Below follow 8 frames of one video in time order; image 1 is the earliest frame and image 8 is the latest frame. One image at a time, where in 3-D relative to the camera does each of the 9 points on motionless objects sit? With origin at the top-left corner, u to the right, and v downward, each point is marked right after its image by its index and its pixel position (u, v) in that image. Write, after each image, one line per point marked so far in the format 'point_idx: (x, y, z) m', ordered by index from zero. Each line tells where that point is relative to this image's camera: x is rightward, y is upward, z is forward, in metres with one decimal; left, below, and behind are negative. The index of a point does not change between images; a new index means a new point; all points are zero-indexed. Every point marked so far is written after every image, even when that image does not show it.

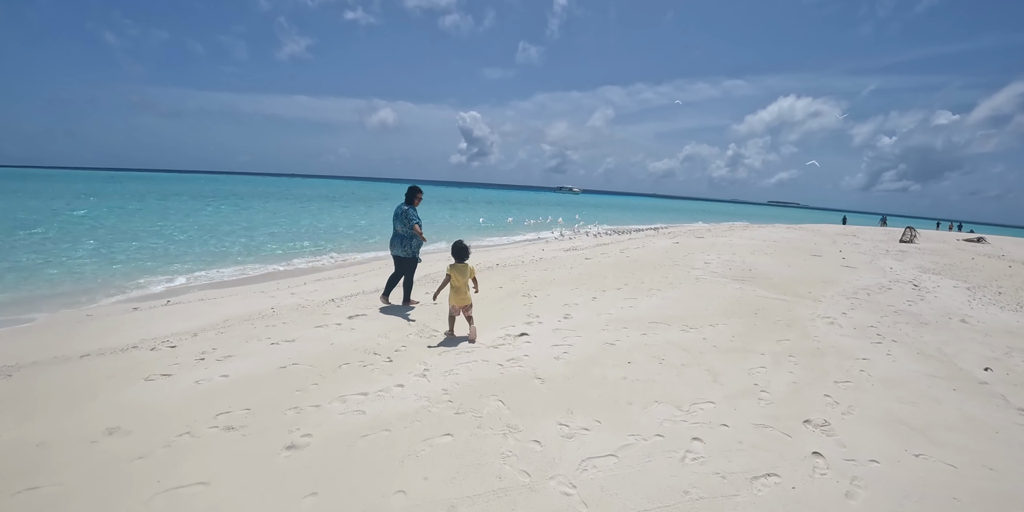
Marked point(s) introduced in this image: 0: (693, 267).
0: (+4.5, -0.3, +11.5) m
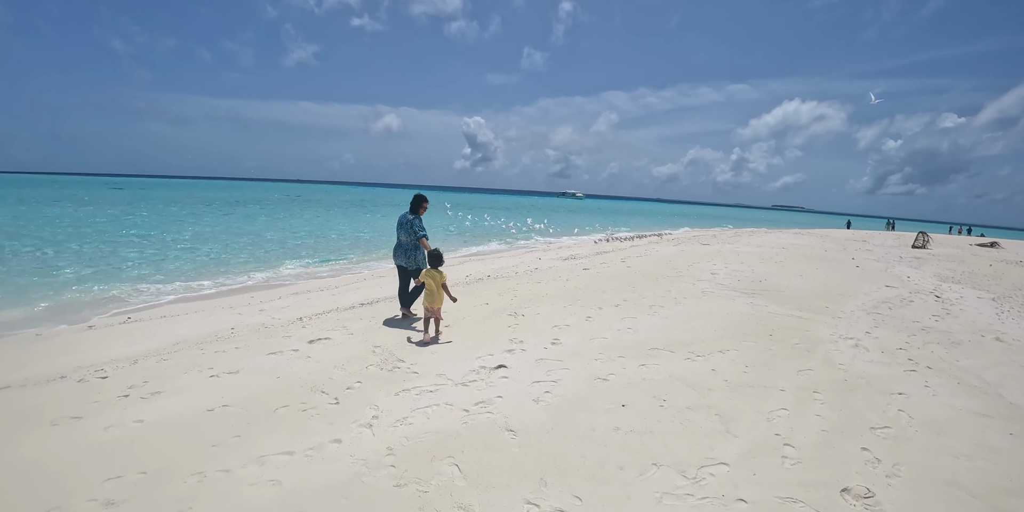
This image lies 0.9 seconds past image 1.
0: (+4.3, -0.6, +10.6) m
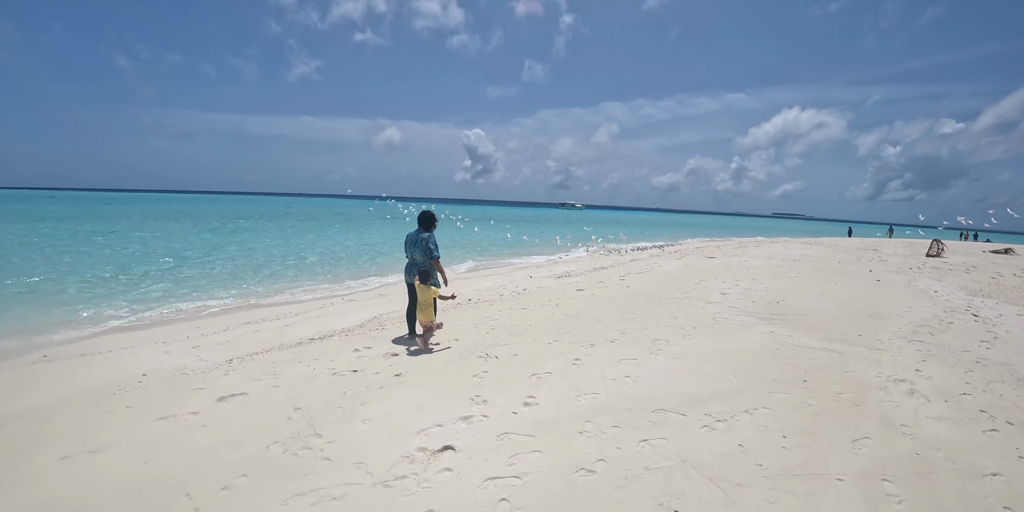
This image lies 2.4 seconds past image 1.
0: (+4.0, -1.0, +9.3) m
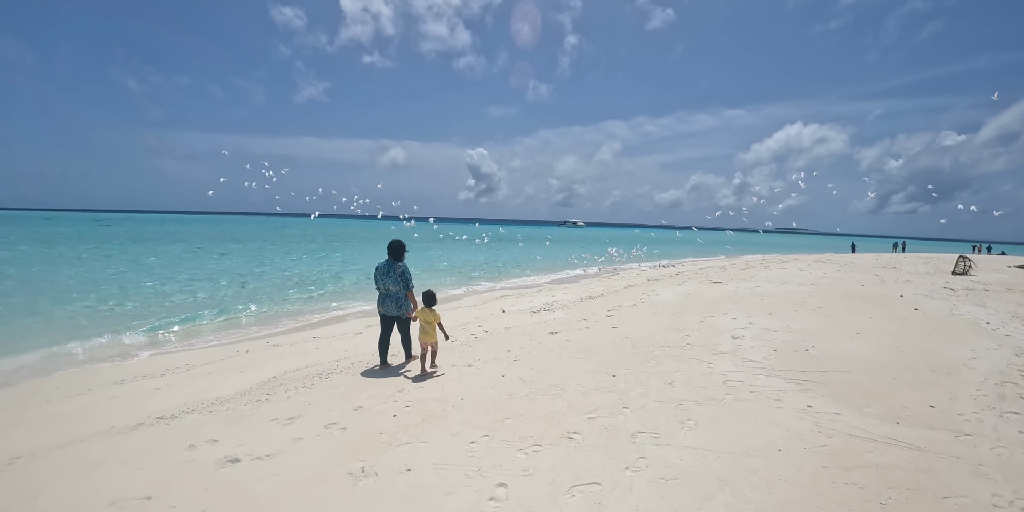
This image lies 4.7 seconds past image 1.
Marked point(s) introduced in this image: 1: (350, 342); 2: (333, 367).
0: (+3.1, -1.5, +7.1) m
1: (-3.2, -1.7, +8.9) m
2: (-2.7, -1.7, +6.8) m
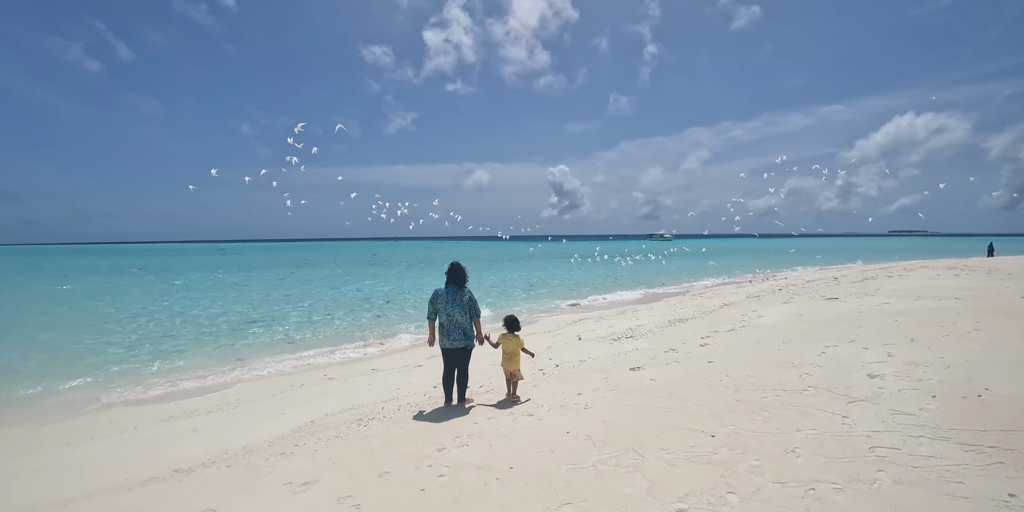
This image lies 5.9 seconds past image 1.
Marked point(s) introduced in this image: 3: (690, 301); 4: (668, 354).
0: (+4.0, -1.8, +5.3) m
1: (-1.9, -2.2, +8.2) m
2: (-1.8, -2.1, +6.1) m
3: (+7.0, -1.7, +17.6) m
4: (+3.1, -1.9, +9.0) m
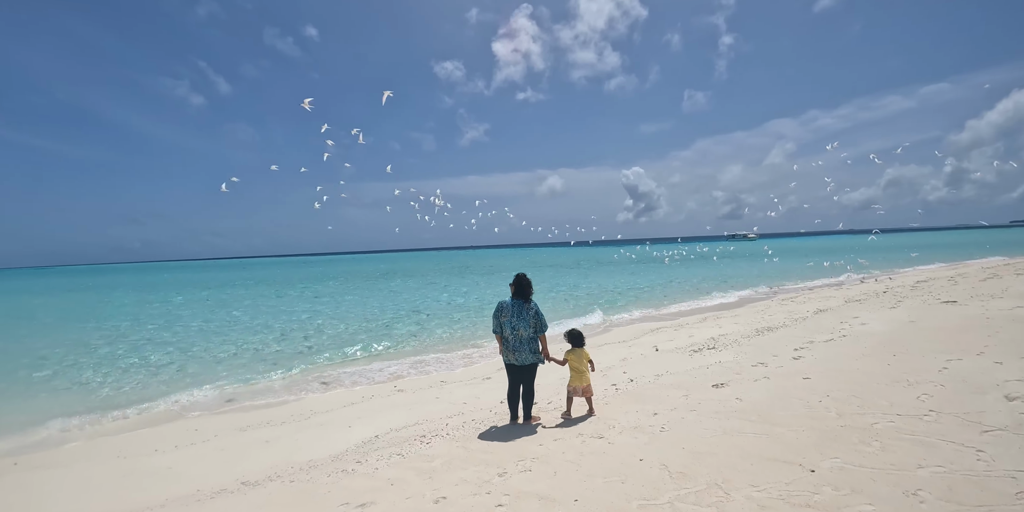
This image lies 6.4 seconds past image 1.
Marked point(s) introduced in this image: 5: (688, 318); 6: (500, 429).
0: (+4.6, -1.8, +4.3) m
1: (-0.7, -2.4, +8.1) m
2: (-0.9, -2.2, +6.0) m
3: (+9.5, -1.8, +16.0) m
4: (+4.3, -1.9, +8.0) m
5: (+6.4, -2.2, +16.3) m
6: (-0.1, -2.2, +5.9) m
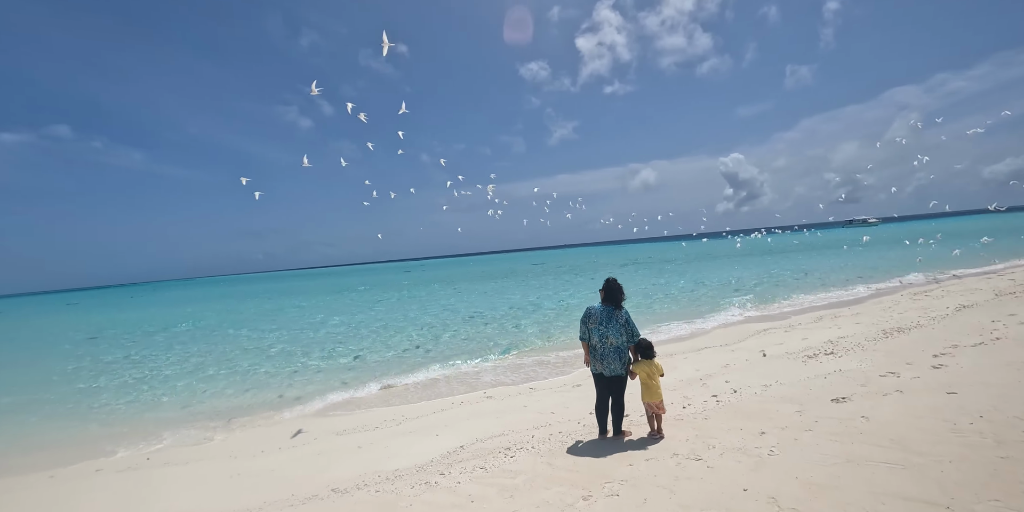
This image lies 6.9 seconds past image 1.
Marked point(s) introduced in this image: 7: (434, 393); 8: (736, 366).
0: (+5.3, -1.7, +3.1) m
1: (+0.8, -2.5, +7.9) m
2: (+0.1, -2.3, +5.8) m
3: (+12.3, -1.5, +13.7) m
4: (+5.7, -1.8, +6.9) m
5: (+9.3, -2.0, +14.6) m
6: (+0.9, -2.3, +5.6) m
7: (-1.9, -3.2, +10.9) m
8: (+4.6, -2.2, +9.4) m
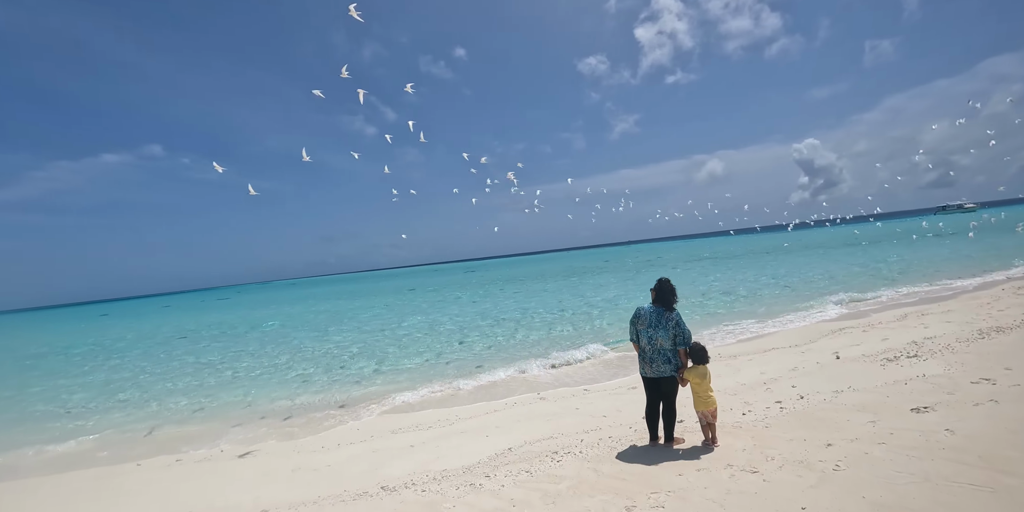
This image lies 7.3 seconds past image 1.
0: (+5.5, -1.6, +2.5) m
1: (+1.6, -2.5, +7.7) m
2: (+0.7, -2.4, +5.8) m
3: (+13.7, -1.2, +12.1) m
4: (+6.4, -1.8, +6.1) m
5: (+10.8, -1.8, +13.3) m
6: (+1.5, -2.3, +5.4) m
7: (-0.7, -3.3, +11.1) m
8: (+5.6, -2.2, +8.8) m
